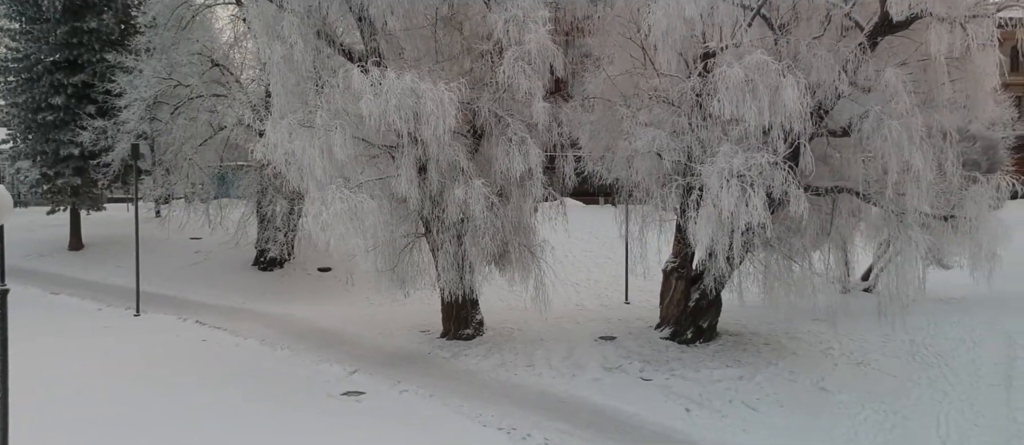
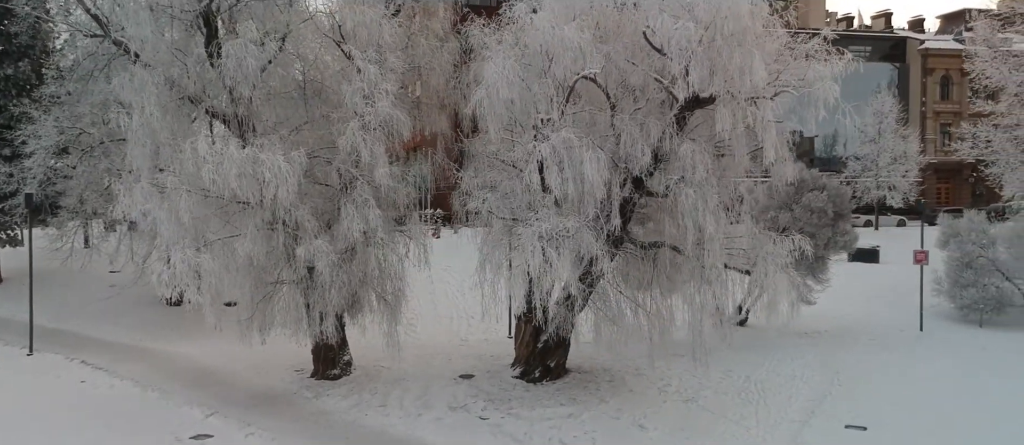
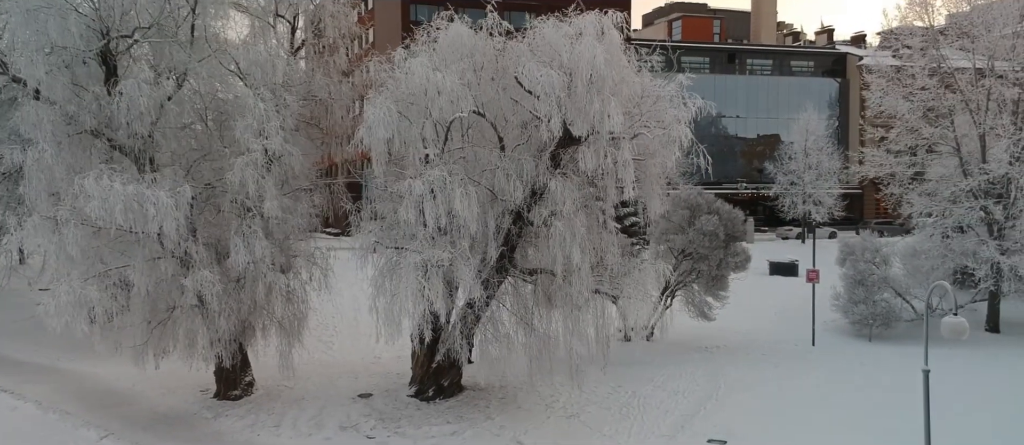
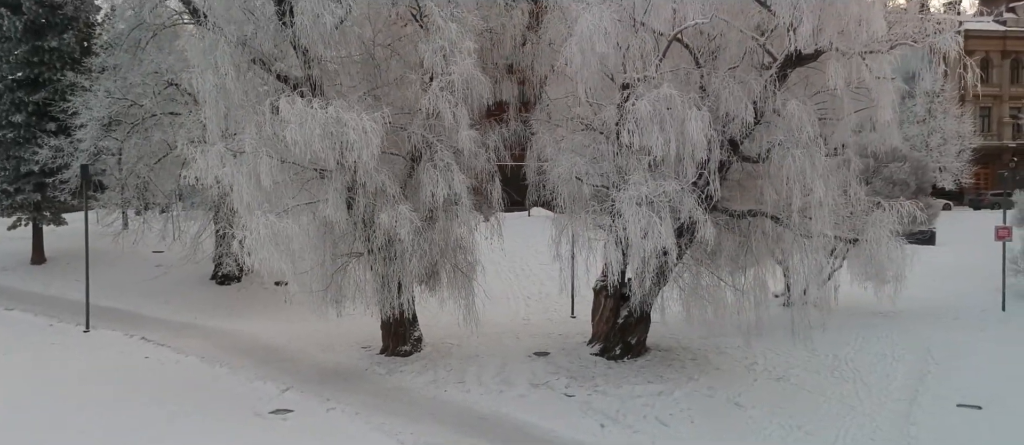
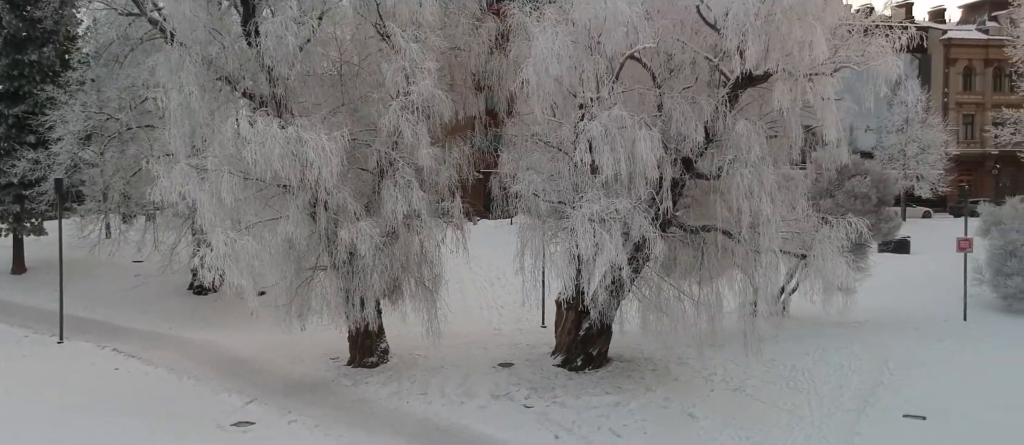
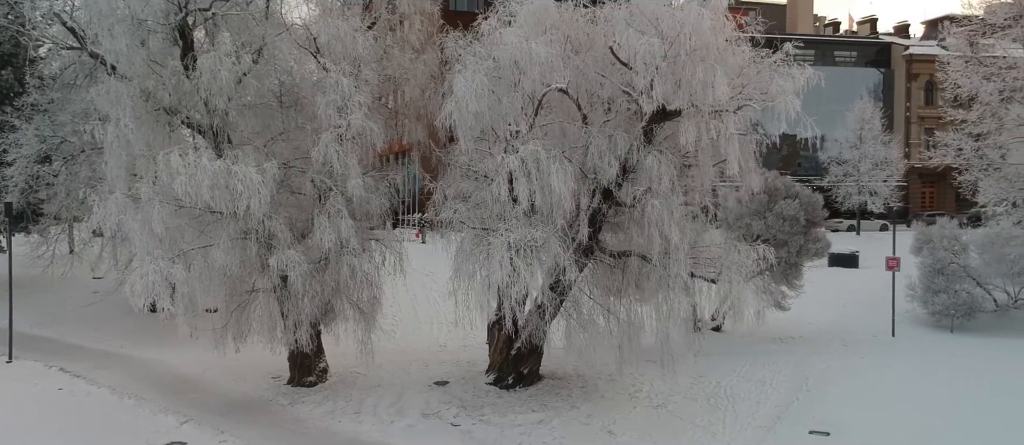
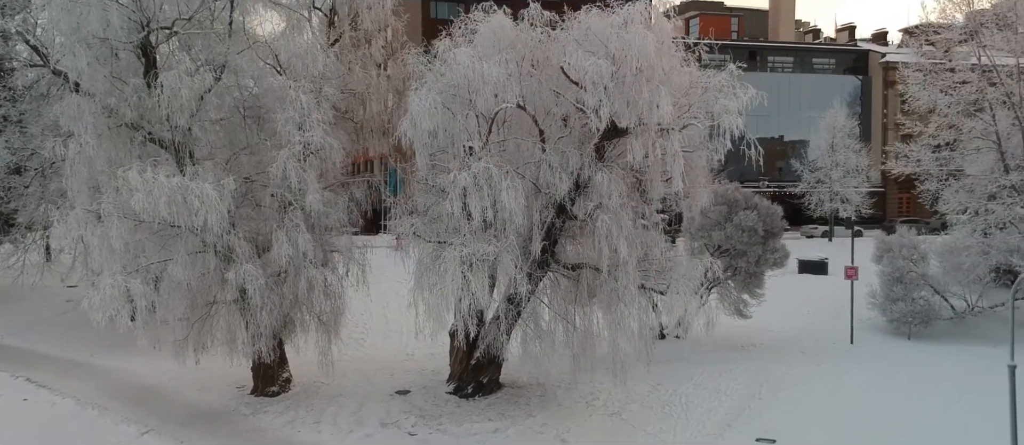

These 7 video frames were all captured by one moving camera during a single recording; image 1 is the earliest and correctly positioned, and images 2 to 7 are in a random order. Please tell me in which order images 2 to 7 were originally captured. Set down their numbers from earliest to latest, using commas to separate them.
4, 5, 2, 6, 7, 3
